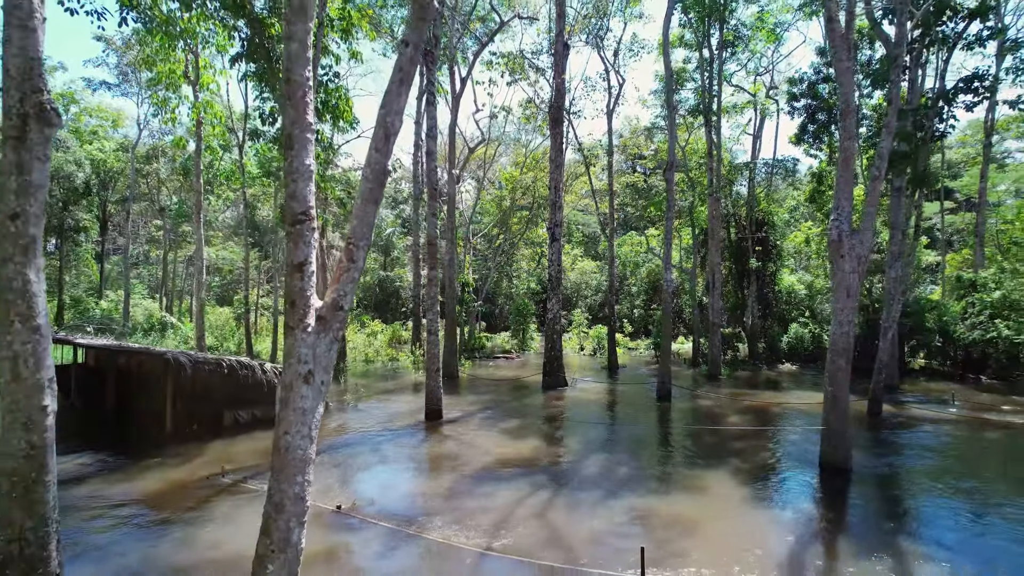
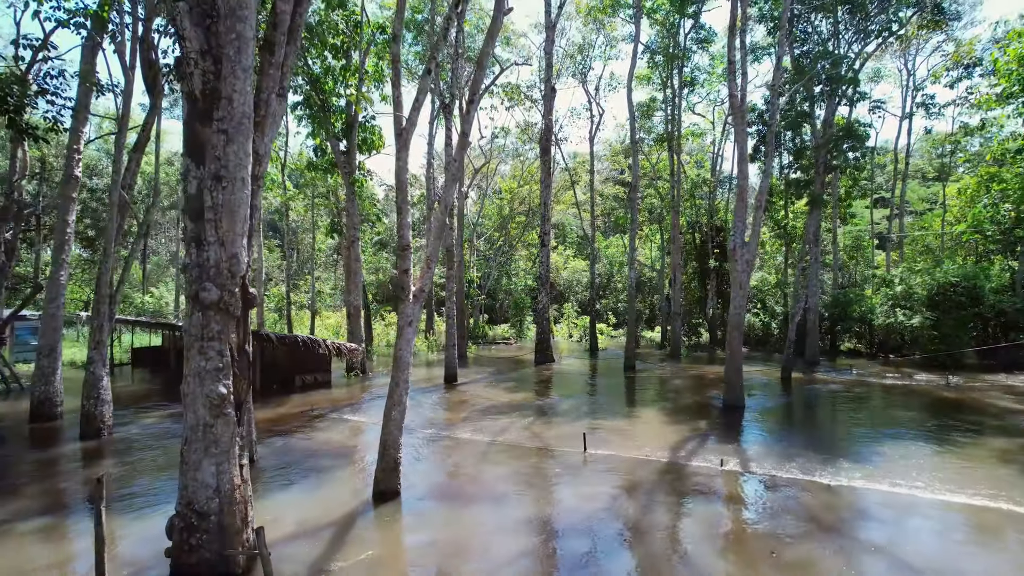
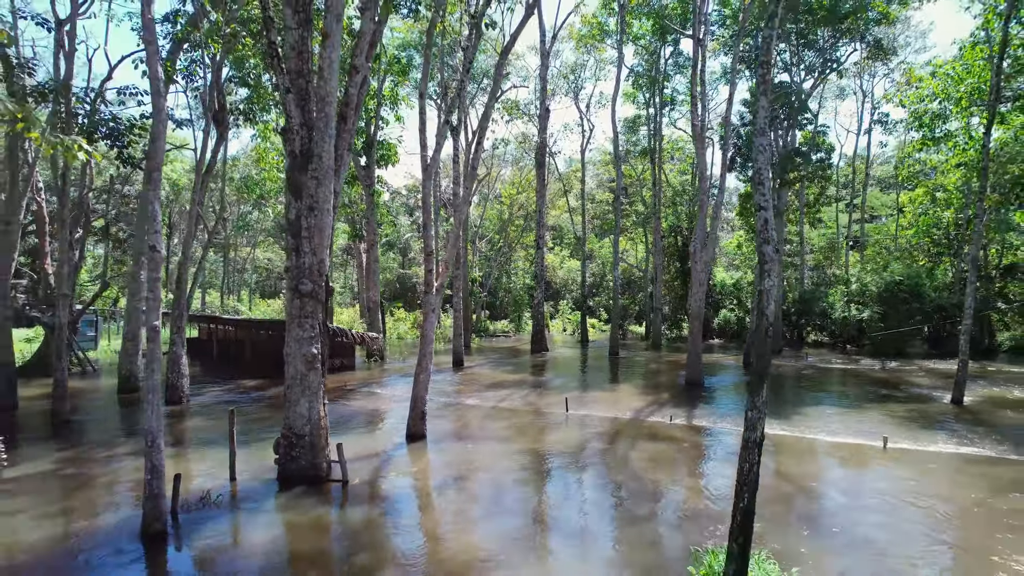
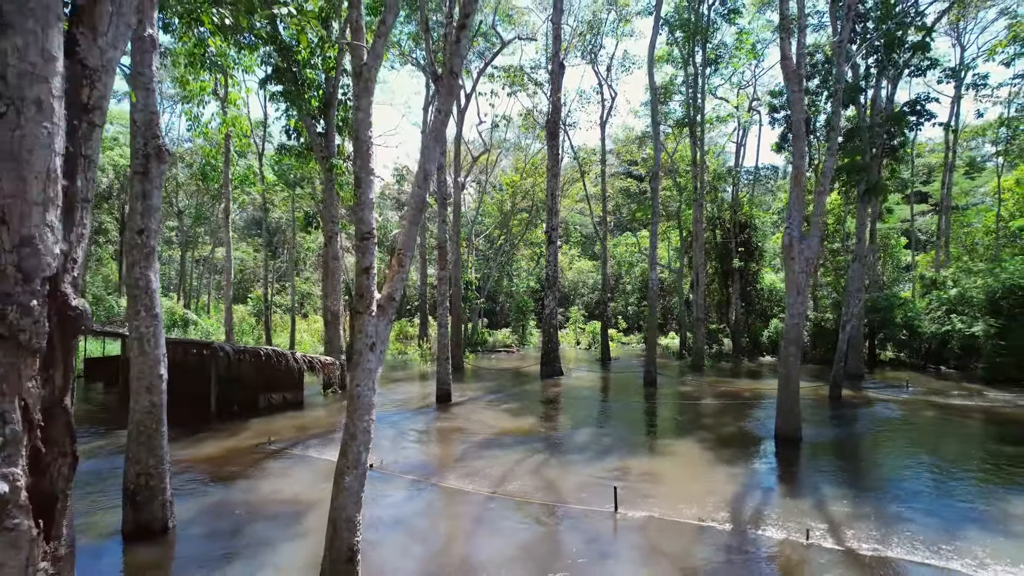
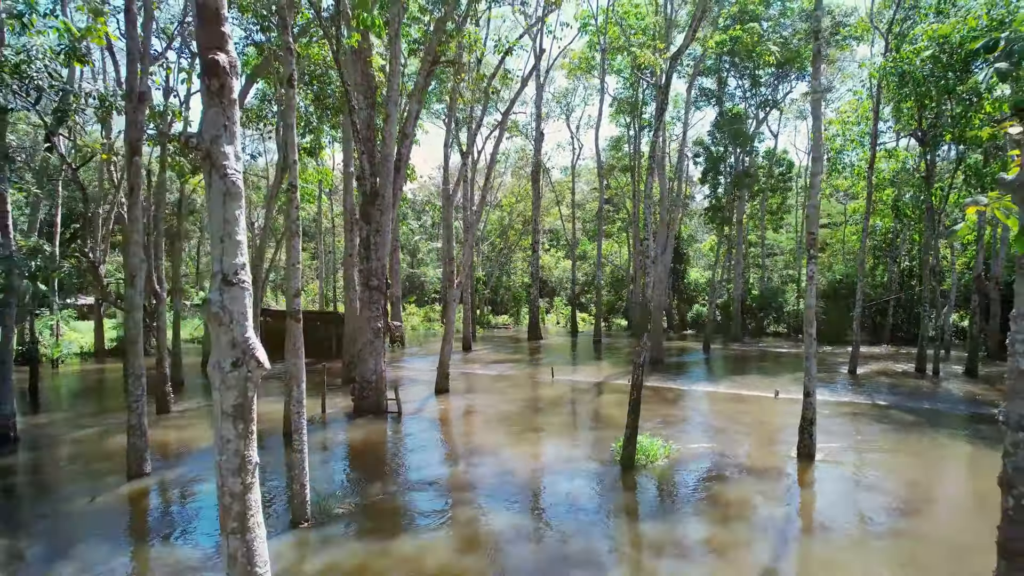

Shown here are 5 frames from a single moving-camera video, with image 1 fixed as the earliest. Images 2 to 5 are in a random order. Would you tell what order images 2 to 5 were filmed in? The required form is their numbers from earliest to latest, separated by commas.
4, 2, 3, 5
